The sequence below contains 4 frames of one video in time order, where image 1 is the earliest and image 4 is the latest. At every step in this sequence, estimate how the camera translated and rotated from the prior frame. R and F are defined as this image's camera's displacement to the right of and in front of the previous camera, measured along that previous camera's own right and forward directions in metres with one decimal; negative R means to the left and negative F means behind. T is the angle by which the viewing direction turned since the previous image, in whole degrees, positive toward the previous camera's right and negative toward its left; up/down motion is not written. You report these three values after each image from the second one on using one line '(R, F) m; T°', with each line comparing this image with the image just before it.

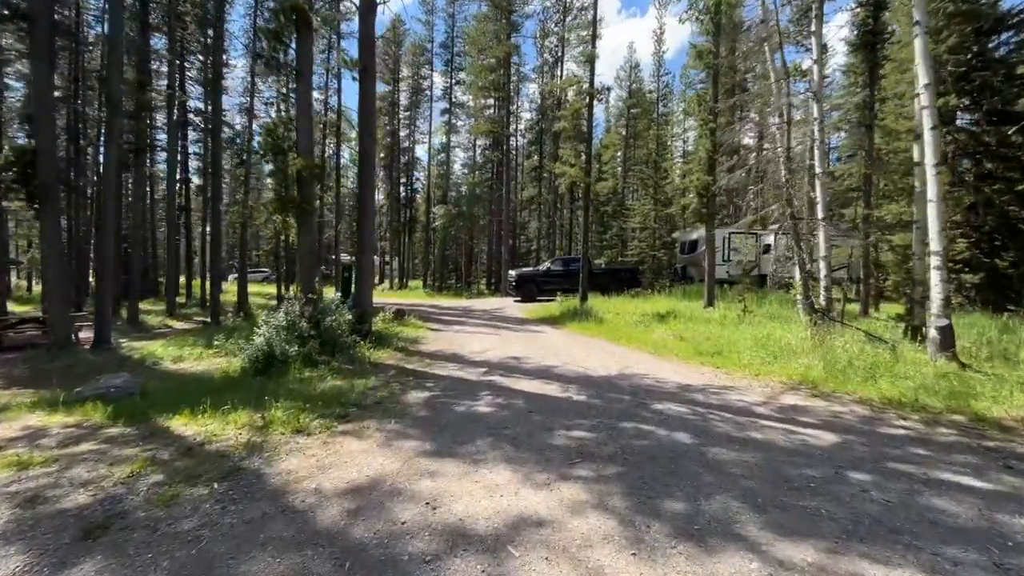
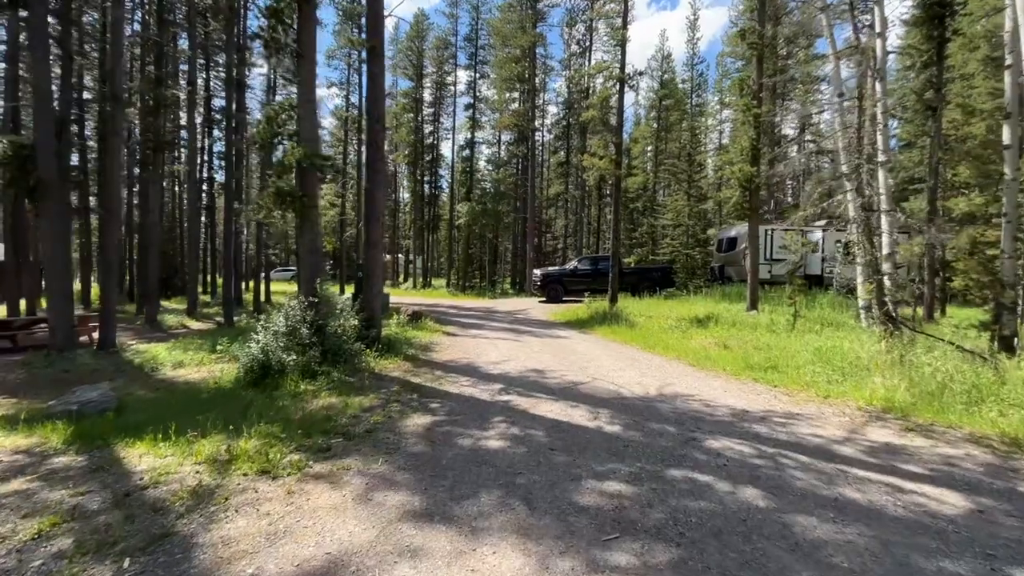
(+0.1, +1.1) m; -3°
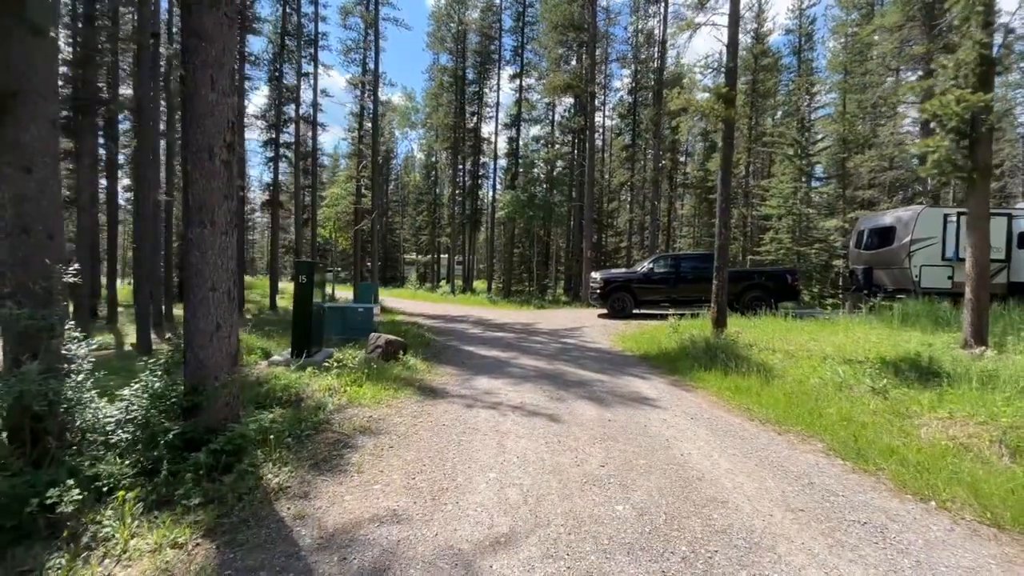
(+0.3, +5.9) m; -7°
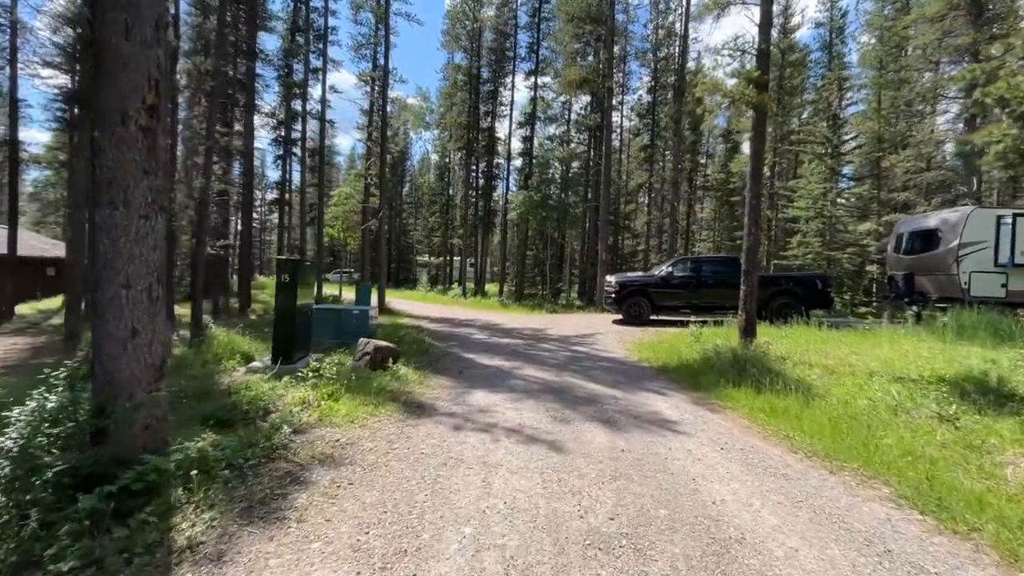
(+0.2, +0.9) m; -2°
